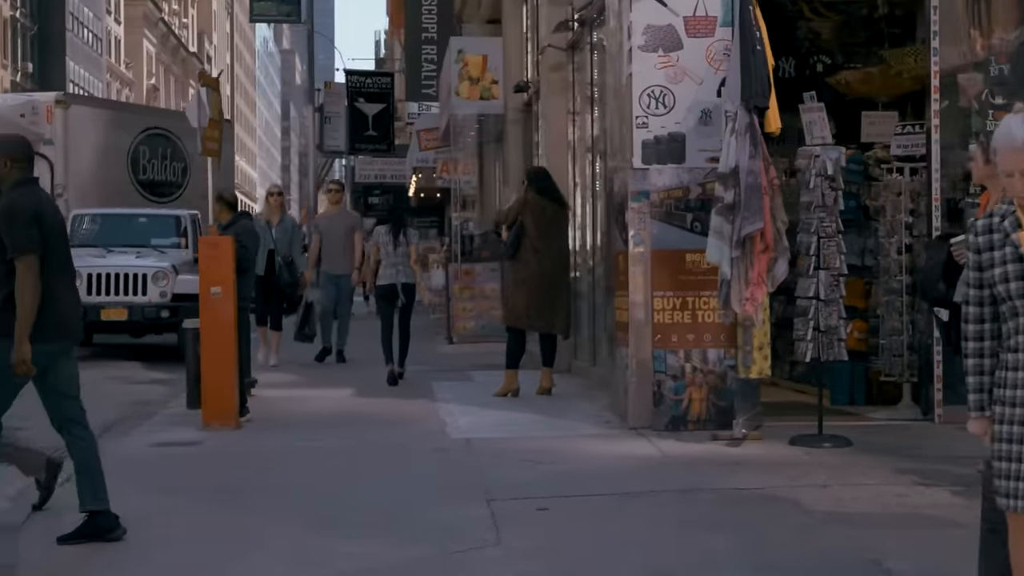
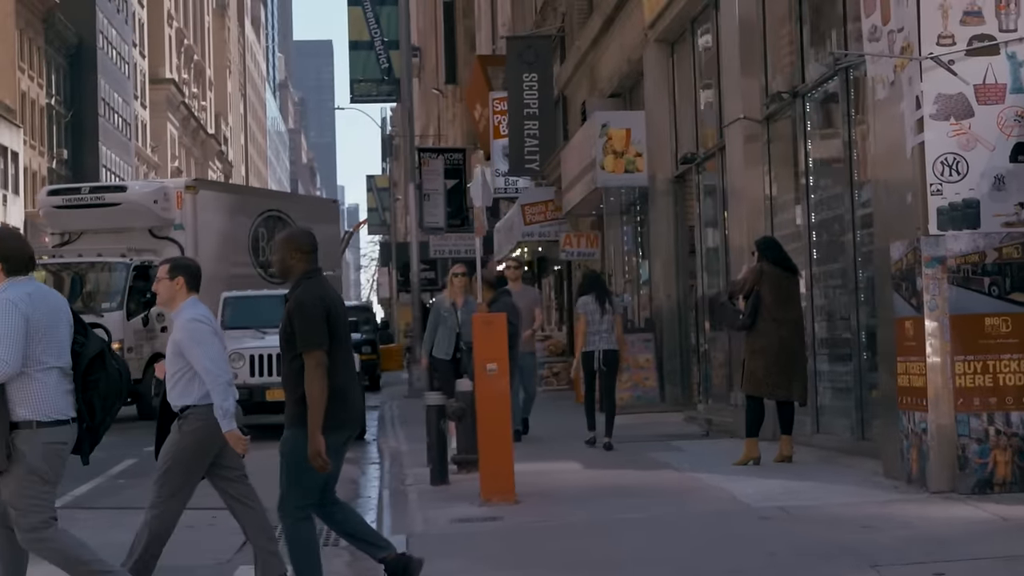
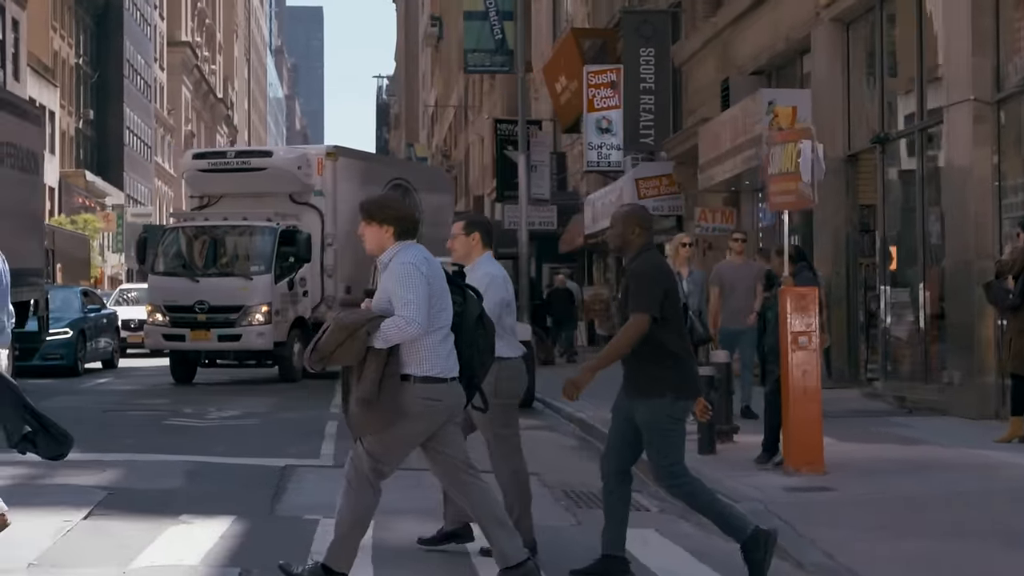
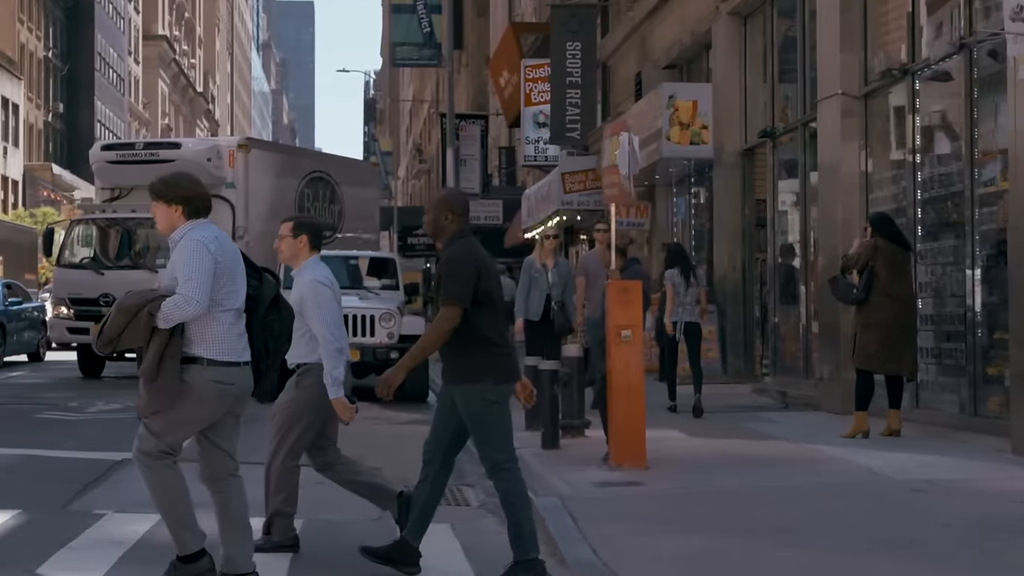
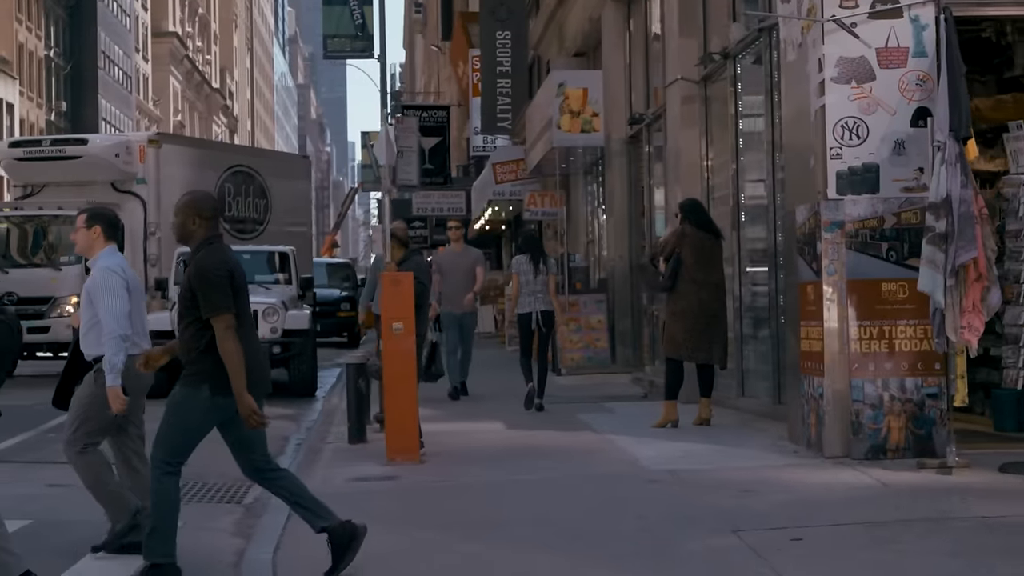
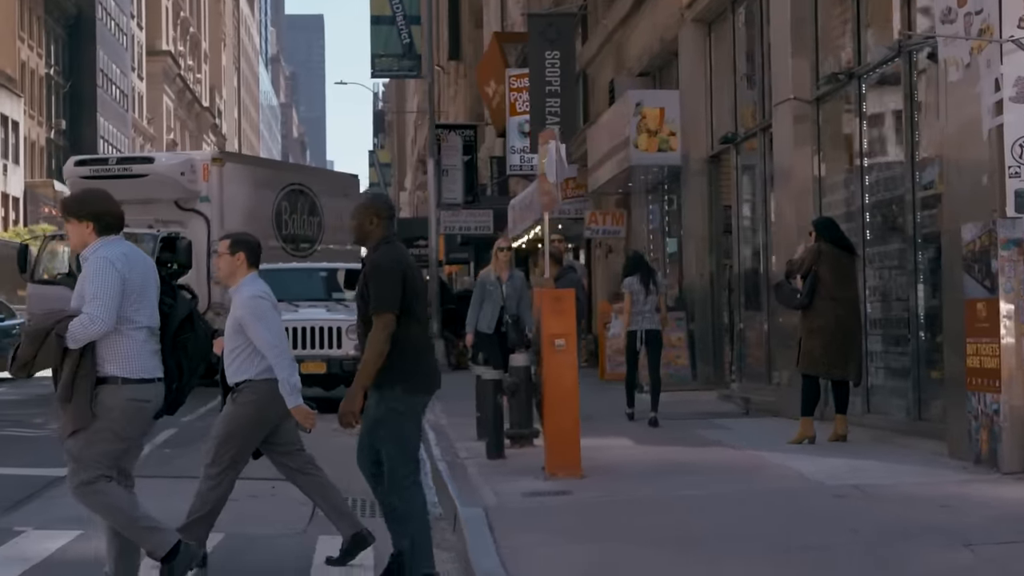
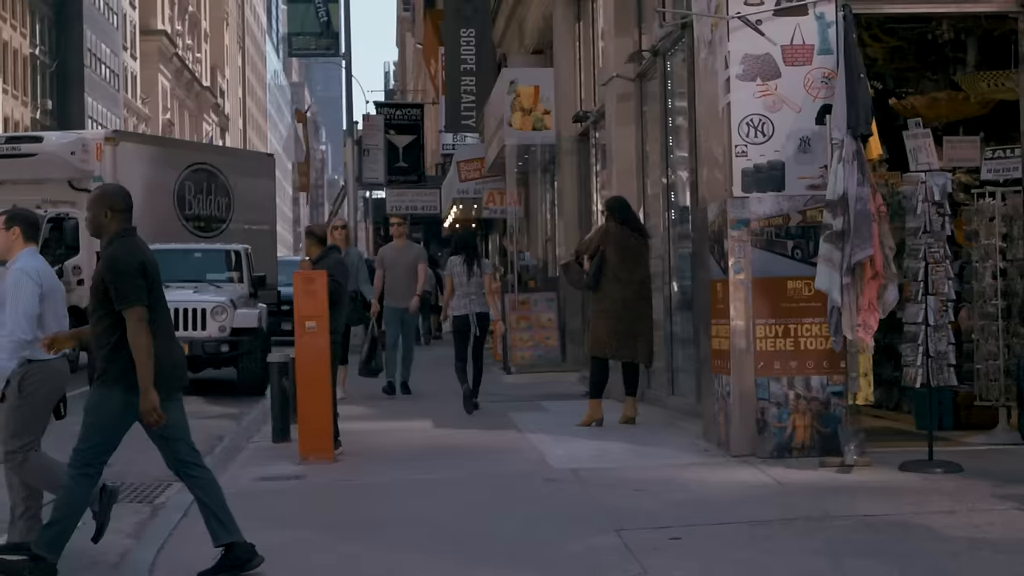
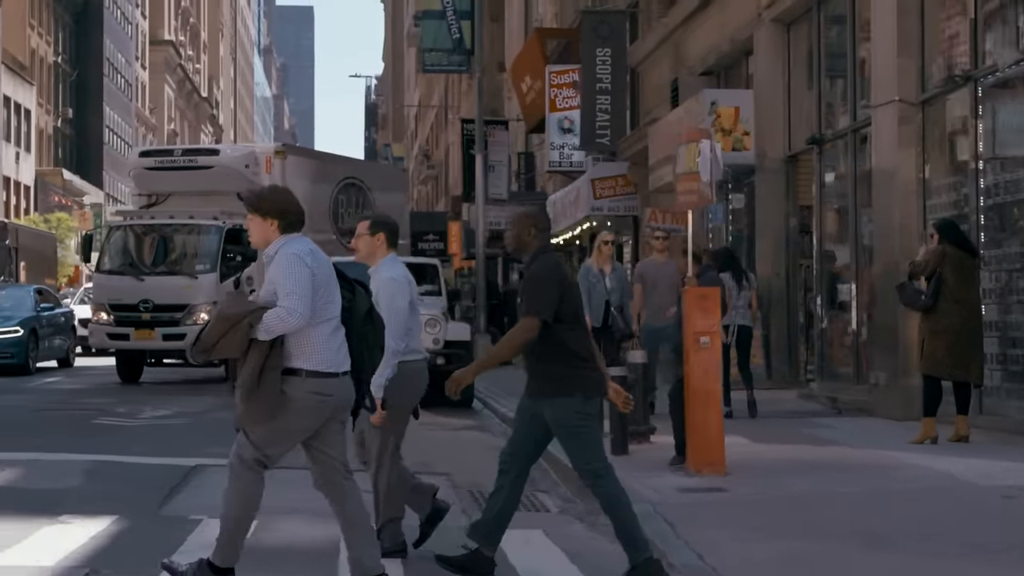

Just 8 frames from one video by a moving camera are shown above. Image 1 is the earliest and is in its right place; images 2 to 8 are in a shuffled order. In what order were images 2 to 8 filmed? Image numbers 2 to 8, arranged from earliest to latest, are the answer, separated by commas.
7, 5, 2, 6, 4, 8, 3
